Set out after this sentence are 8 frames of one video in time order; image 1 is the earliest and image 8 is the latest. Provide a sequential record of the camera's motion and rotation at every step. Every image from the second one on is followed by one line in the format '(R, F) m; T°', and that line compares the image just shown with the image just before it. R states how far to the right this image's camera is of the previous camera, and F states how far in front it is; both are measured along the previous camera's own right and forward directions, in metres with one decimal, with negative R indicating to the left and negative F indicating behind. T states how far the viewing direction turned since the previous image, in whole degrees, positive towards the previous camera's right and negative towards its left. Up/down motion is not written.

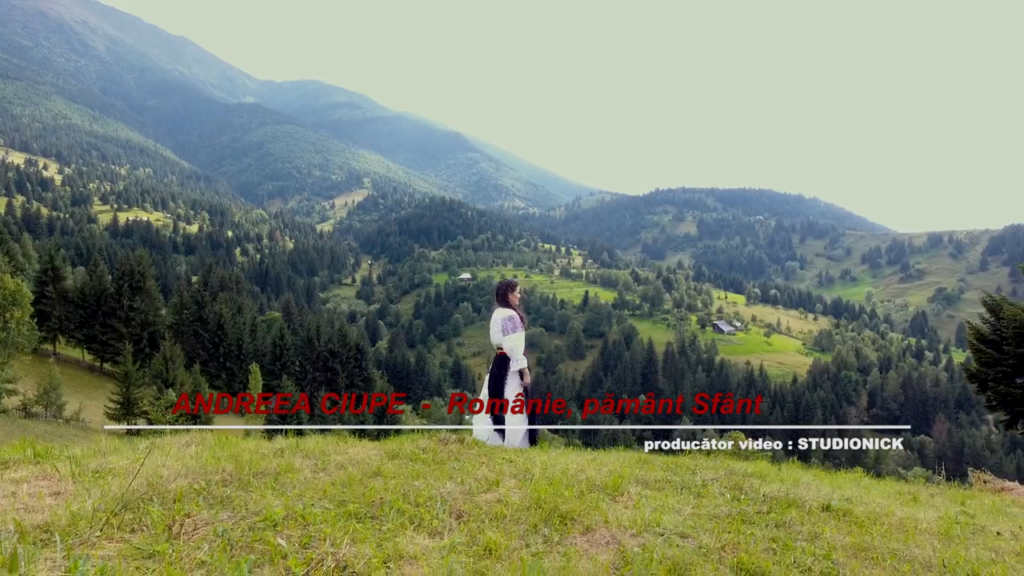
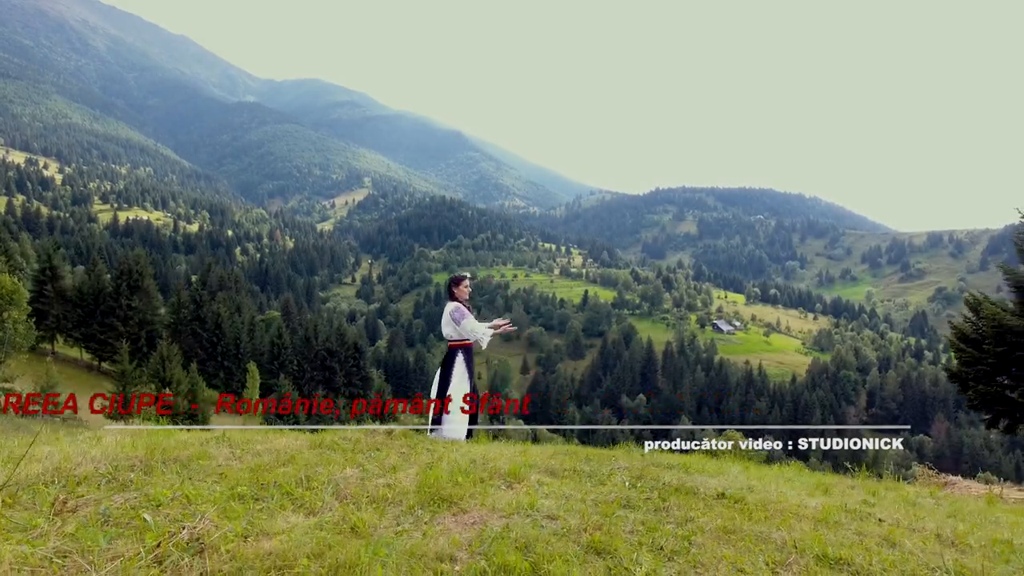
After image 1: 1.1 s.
(+0.6, -0.2) m; 0°
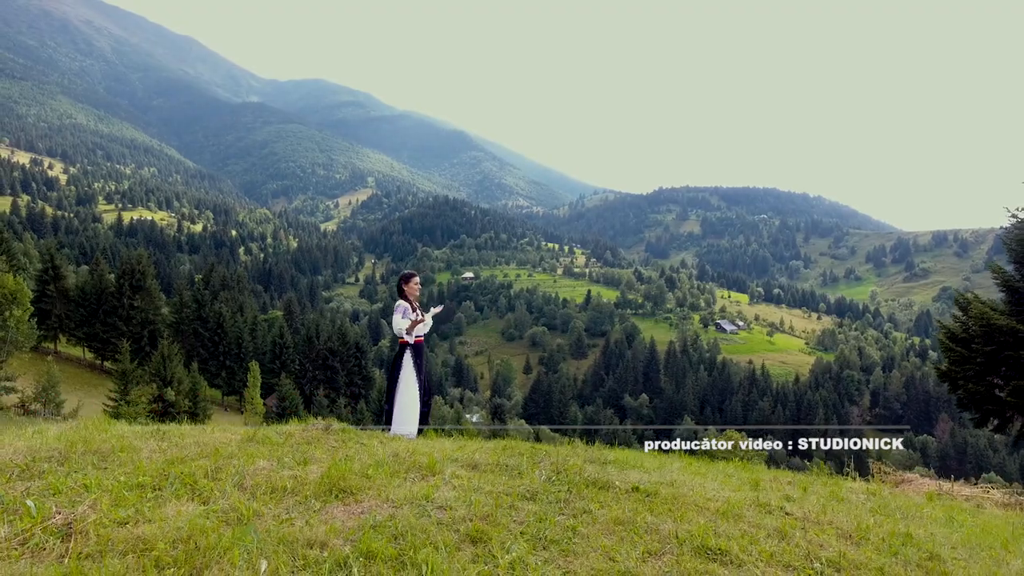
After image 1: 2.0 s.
(+0.5, -0.1) m; 0°
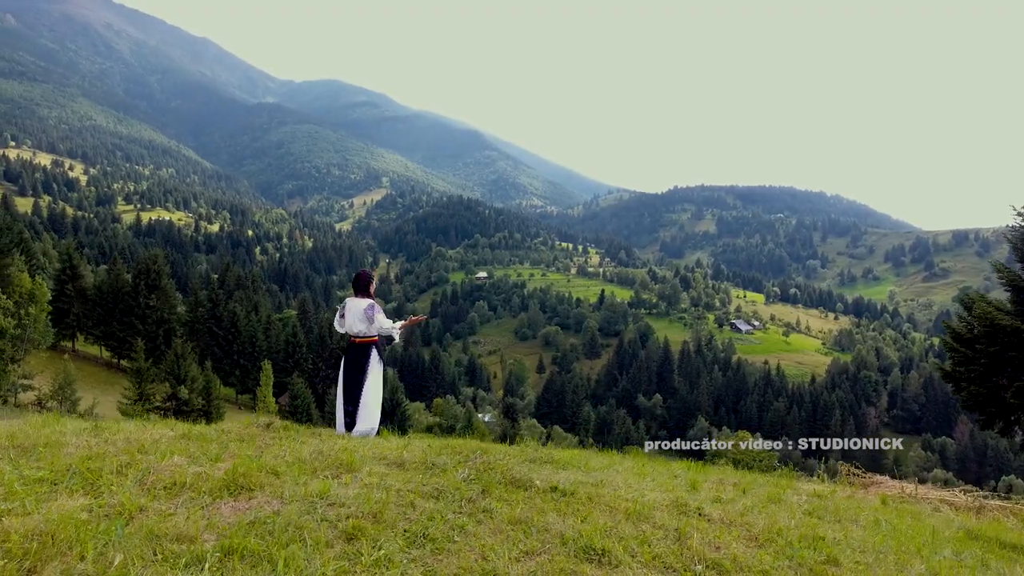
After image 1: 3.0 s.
(+0.6, 0.0) m; -1°
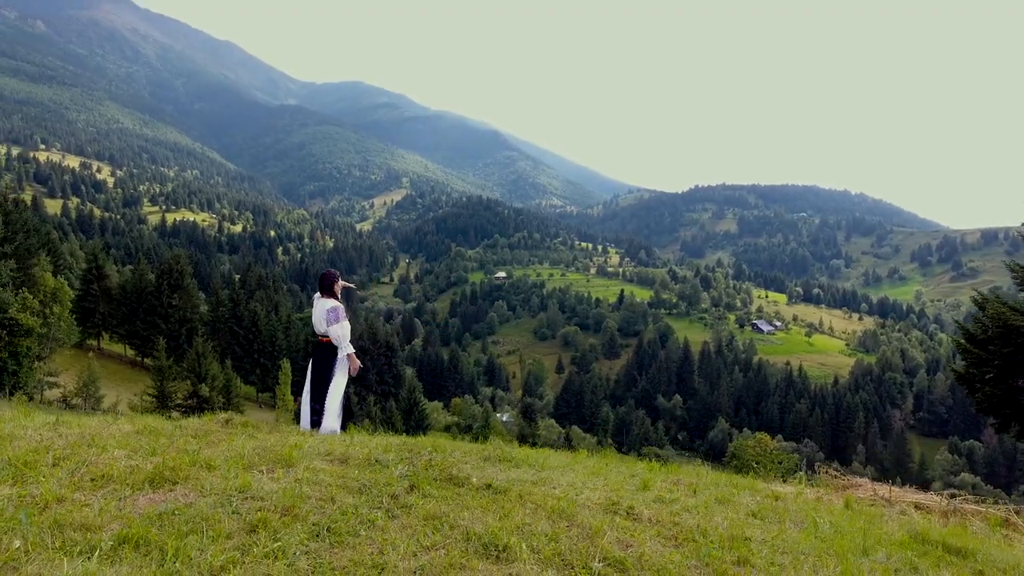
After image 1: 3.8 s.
(+0.5, 0.0) m; -2°
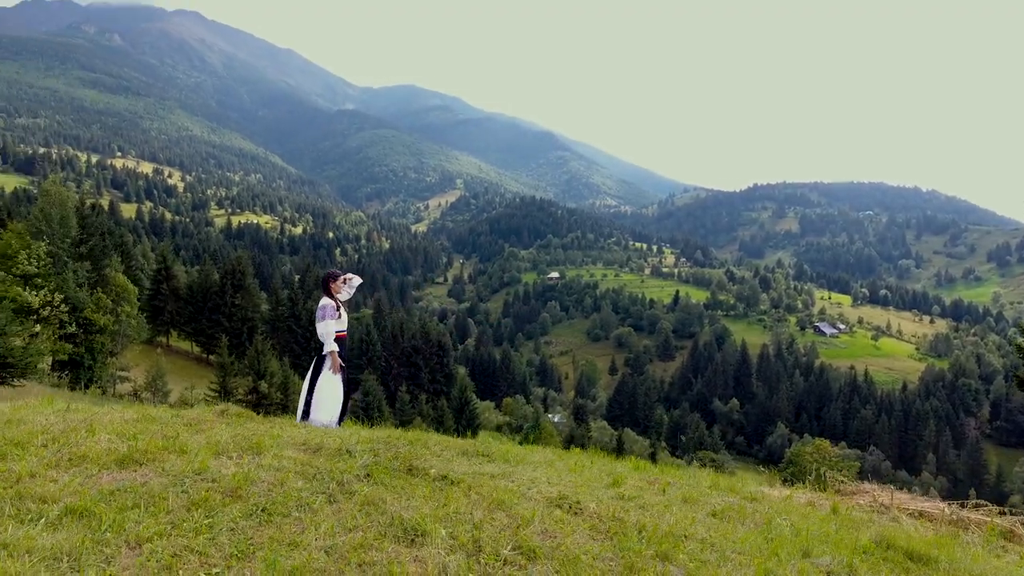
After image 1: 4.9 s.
(+0.6, -0.1) m; -5°
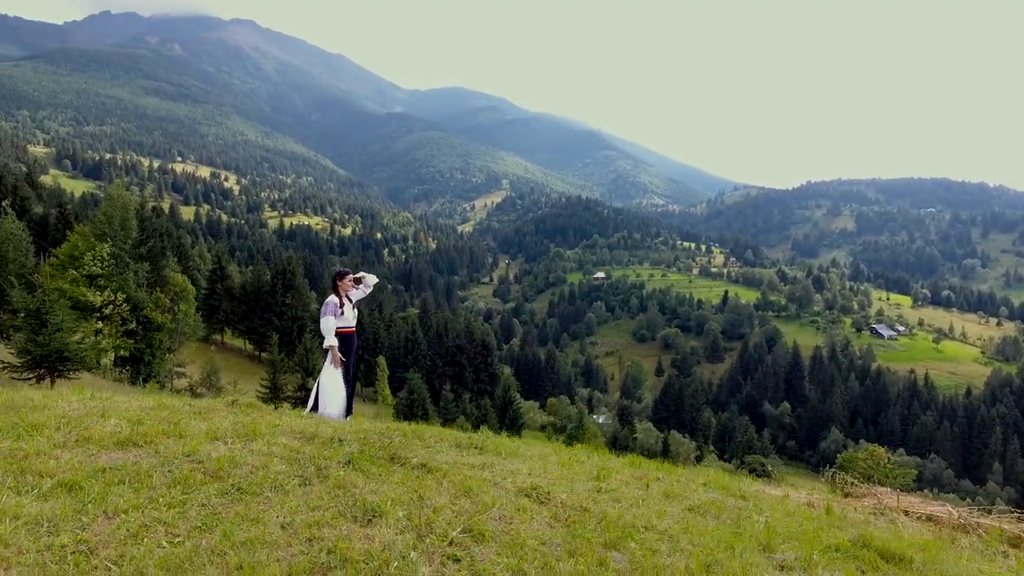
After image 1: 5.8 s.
(+0.5, -0.1) m; -4°
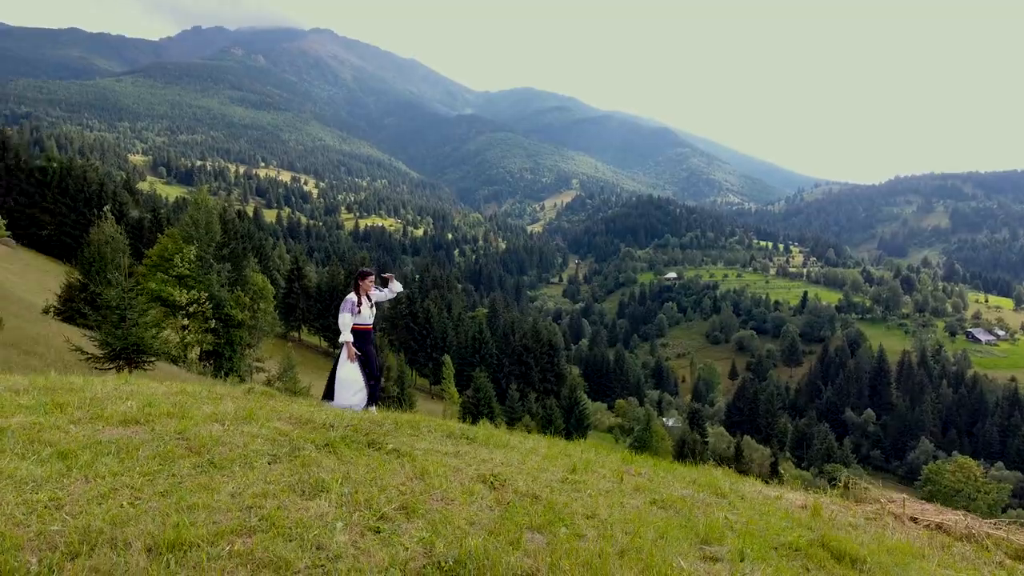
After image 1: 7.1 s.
(+0.7, -0.2) m; -6°
